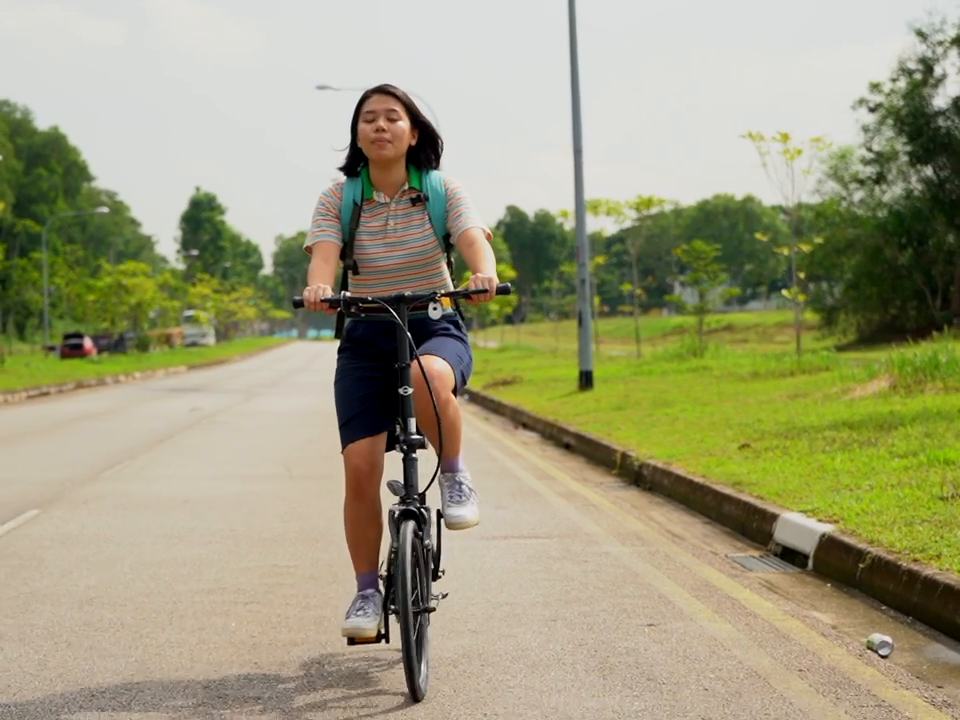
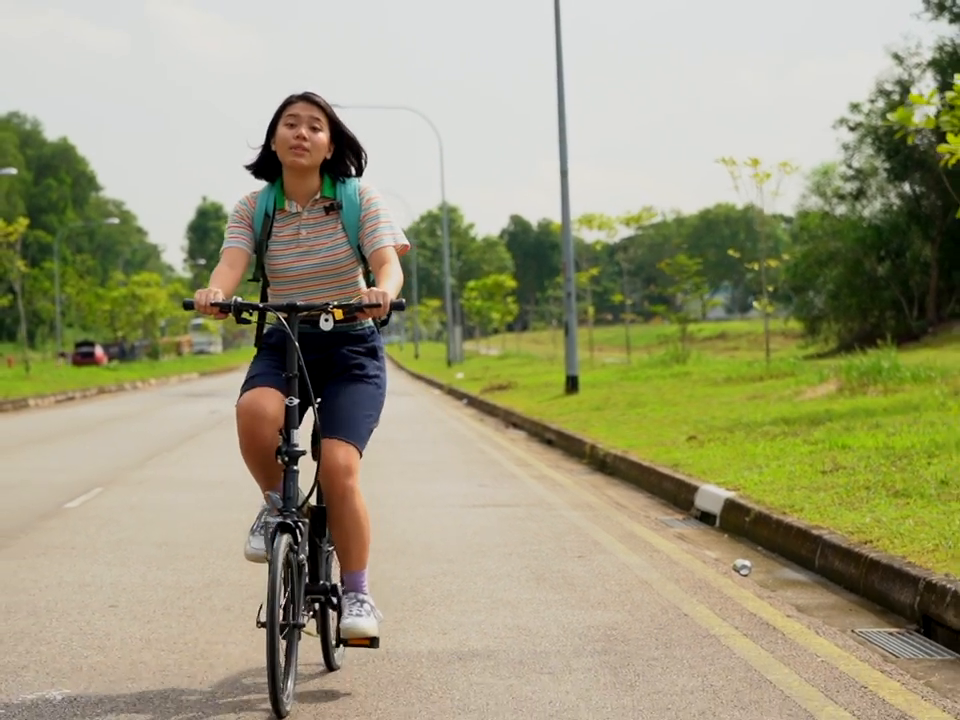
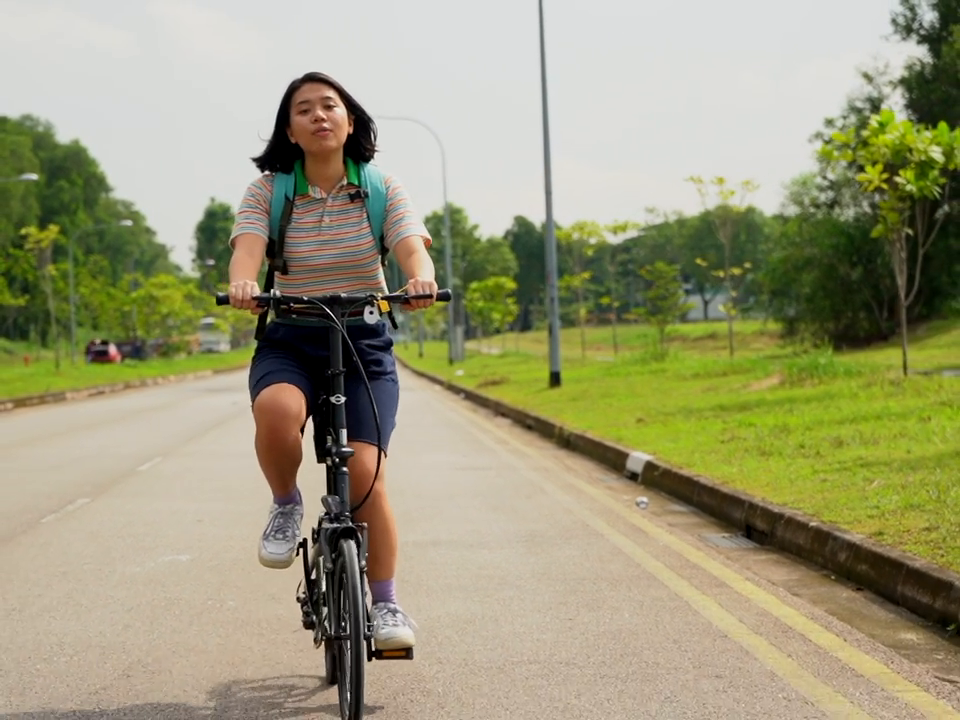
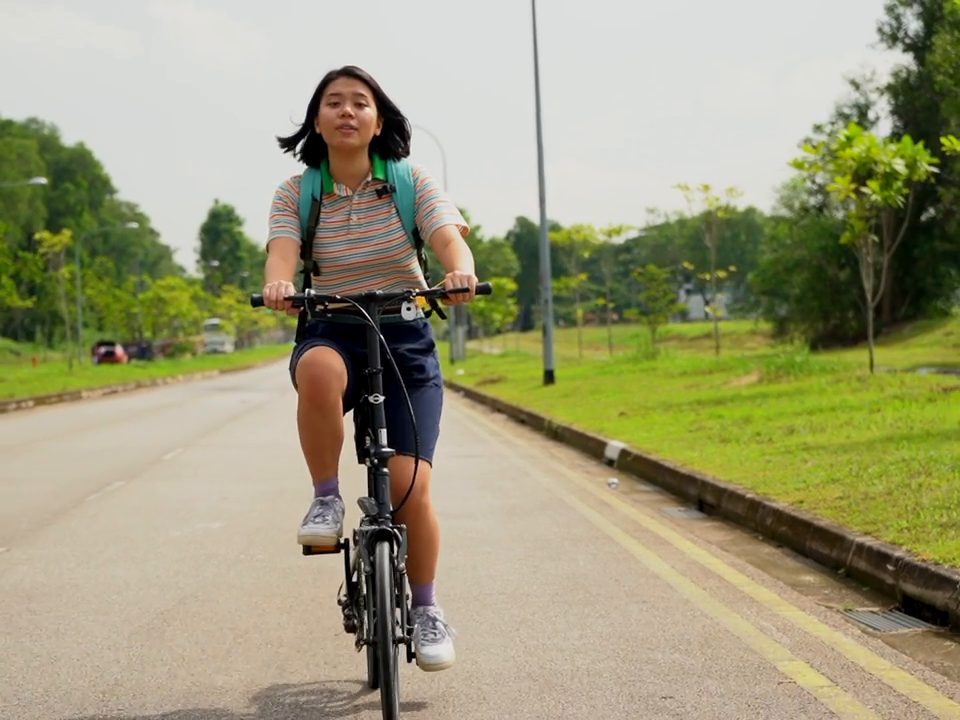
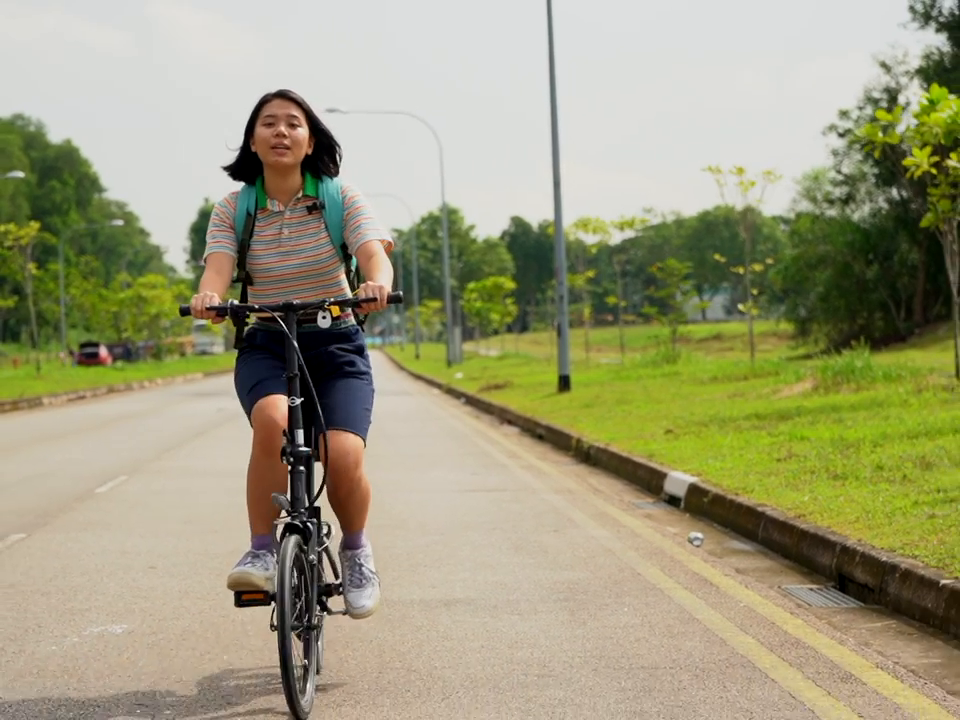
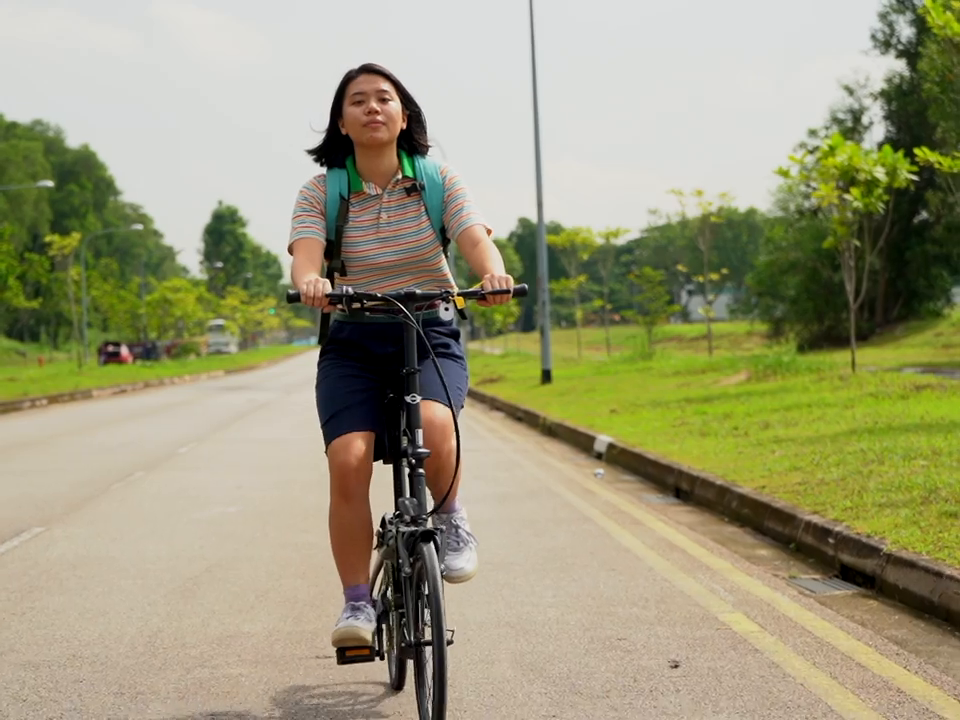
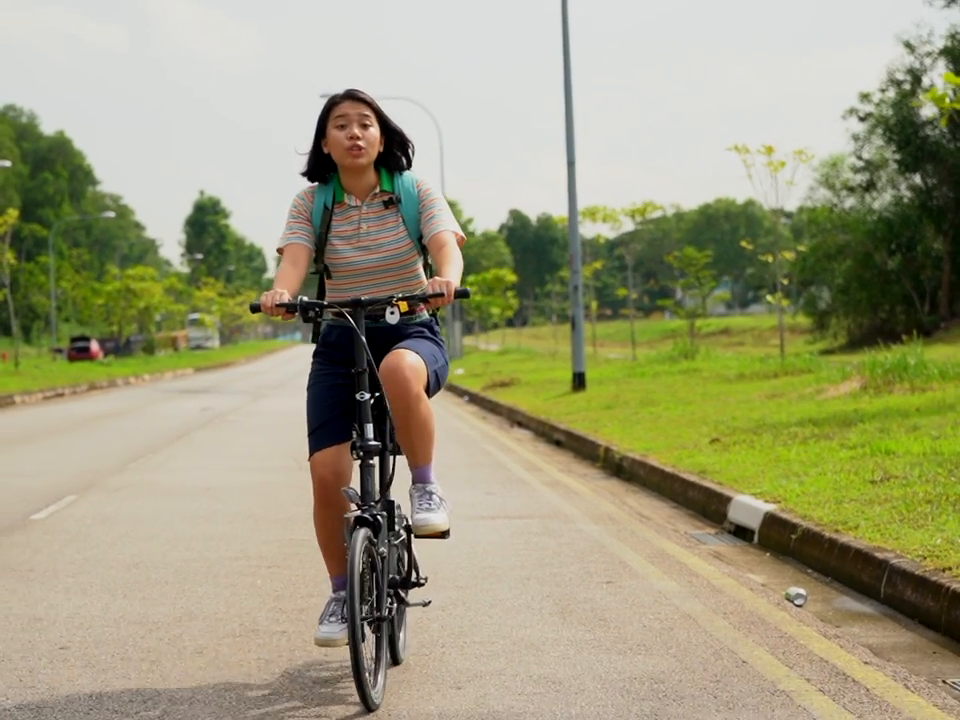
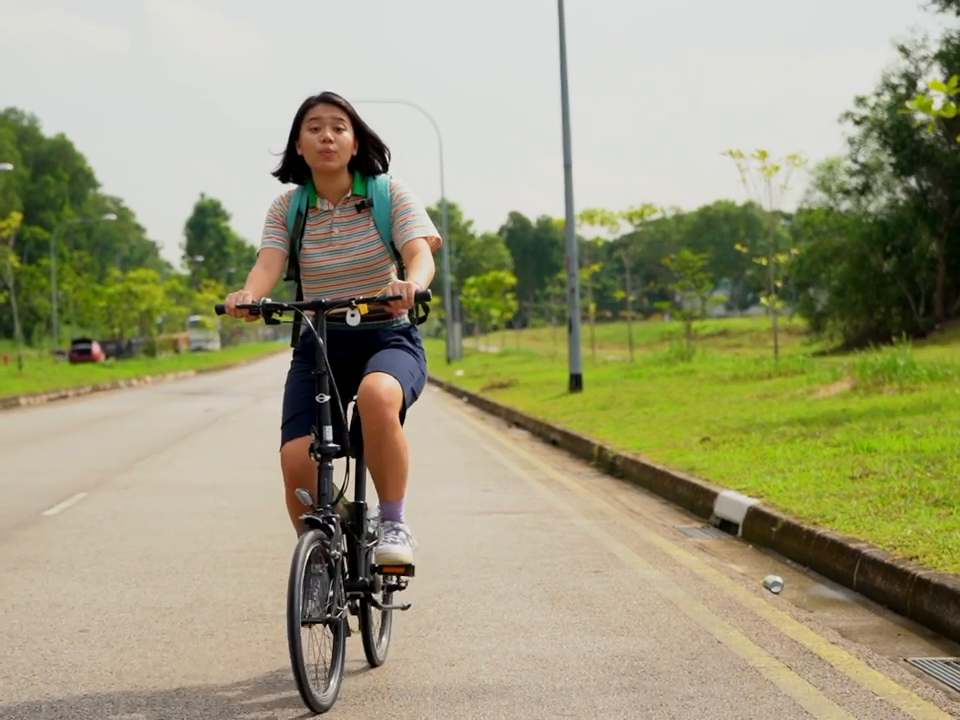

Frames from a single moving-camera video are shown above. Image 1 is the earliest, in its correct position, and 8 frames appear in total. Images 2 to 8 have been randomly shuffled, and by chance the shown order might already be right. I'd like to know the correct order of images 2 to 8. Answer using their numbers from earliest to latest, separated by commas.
7, 8, 2, 5, 3, 4, 6
